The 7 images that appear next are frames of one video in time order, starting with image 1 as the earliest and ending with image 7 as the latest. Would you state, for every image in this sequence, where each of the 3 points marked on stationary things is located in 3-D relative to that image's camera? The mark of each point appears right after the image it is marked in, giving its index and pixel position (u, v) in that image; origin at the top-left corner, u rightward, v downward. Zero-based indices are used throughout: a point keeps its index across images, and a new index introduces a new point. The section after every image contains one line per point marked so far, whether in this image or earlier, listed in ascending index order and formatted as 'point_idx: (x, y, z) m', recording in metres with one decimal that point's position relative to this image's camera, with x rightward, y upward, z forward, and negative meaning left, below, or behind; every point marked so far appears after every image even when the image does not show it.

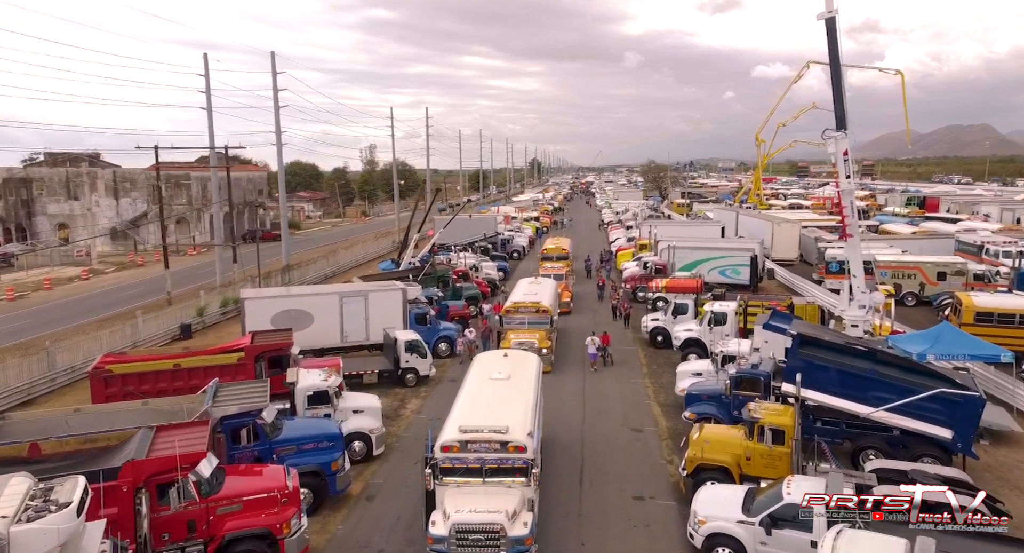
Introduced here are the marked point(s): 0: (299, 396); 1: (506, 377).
0: (-5.0, -2.8, +16.5) m
1: (-0.1, -2.3, +16.2) m
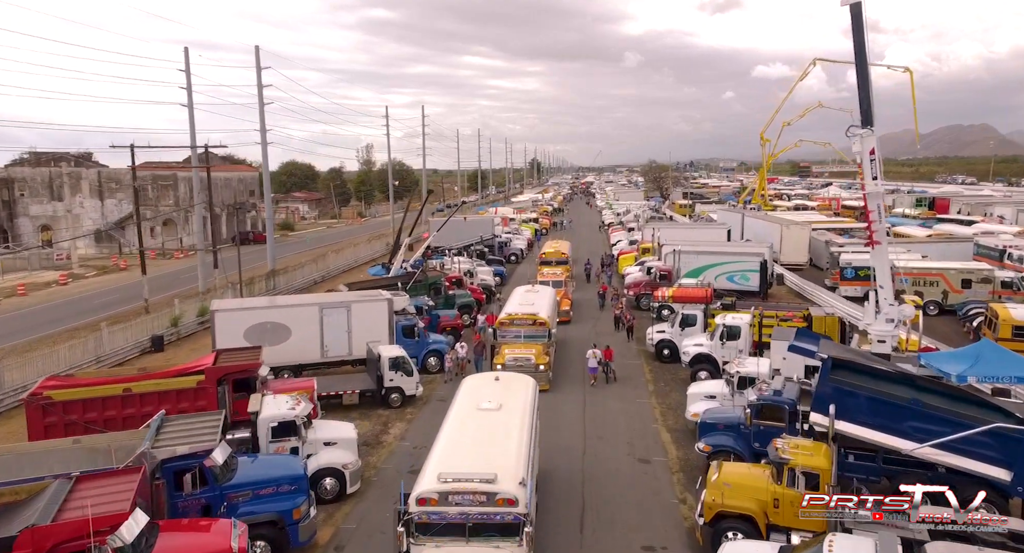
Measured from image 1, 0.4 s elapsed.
0: (-5.1, -3.1, +14.5) m
1: (-0.3, -2.6, +14.2) m
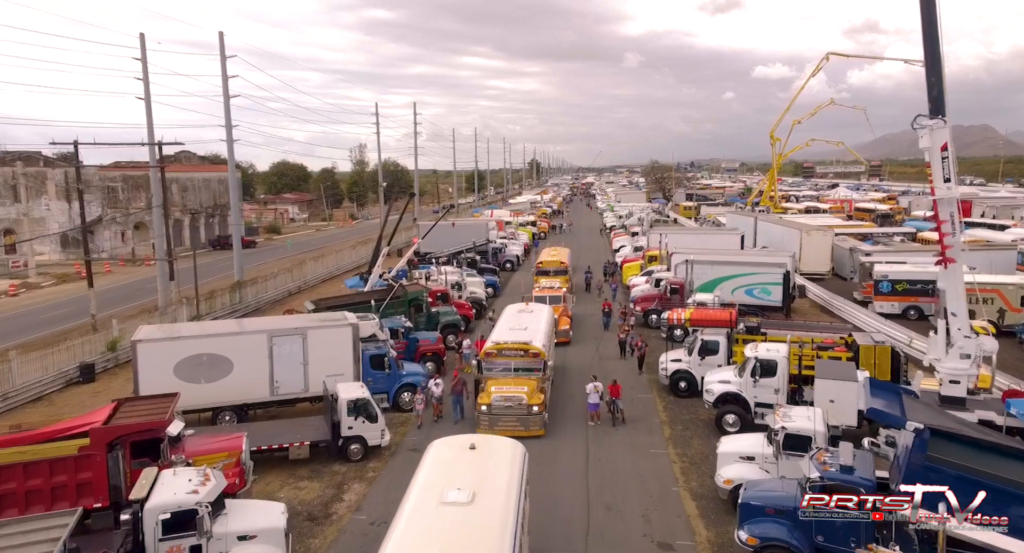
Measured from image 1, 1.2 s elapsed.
0: (-5.5, -3.7, +10.7) m
1: (-0.6, -3.2, +10.4) m
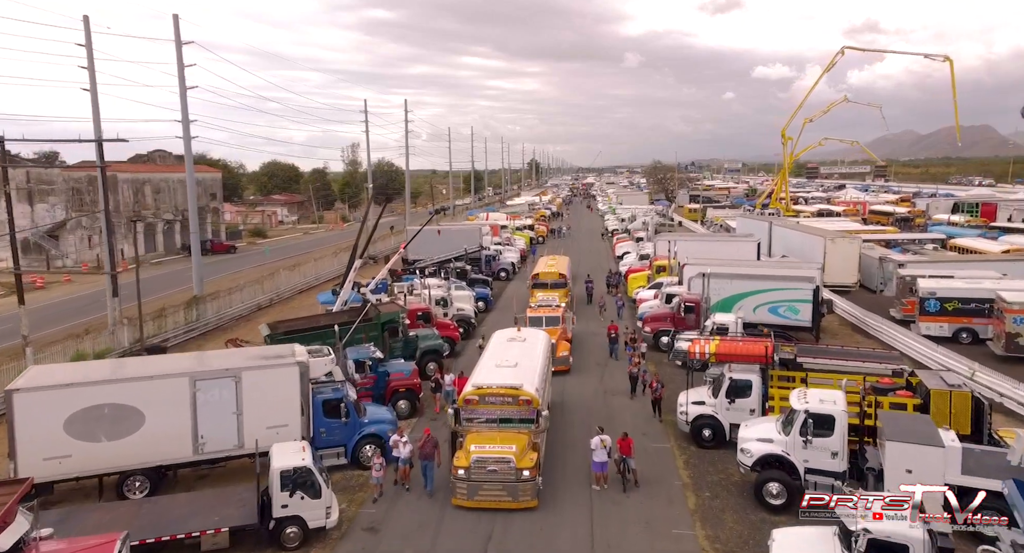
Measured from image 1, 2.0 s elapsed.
0: (-5.8, -4.3, +6.8) m
1: (-1.0, -3.8, +6.5) m
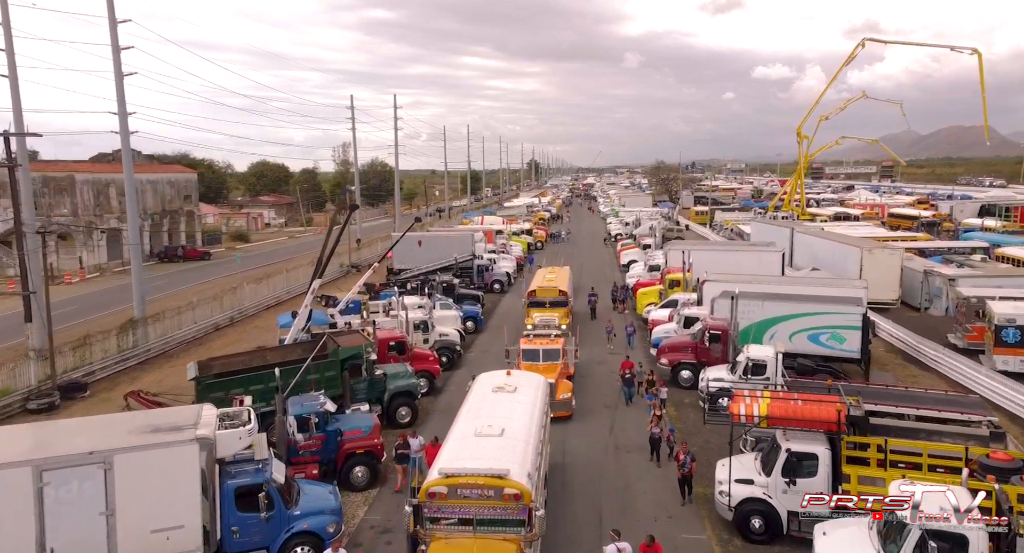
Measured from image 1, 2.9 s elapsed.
0: (-6.1, -5.0, +2.3) m
1: (-1.2, -4.5, +2.0) m
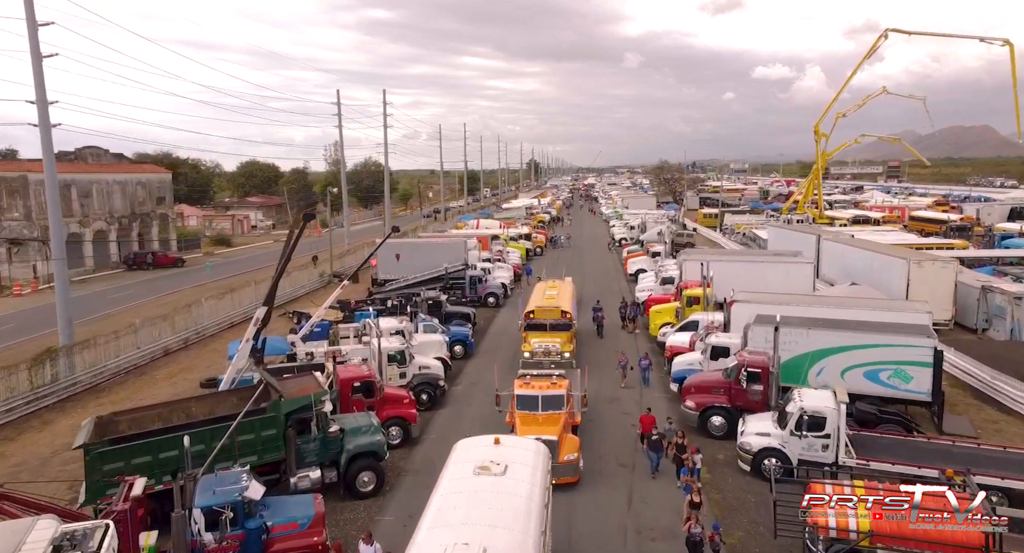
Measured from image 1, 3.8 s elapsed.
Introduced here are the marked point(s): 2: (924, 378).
0: (-6.3, -5.6, -1.9) m
1: (-1.4, -5.2, -2.2) m
2: (+11.1, -2.7, +19.0) m
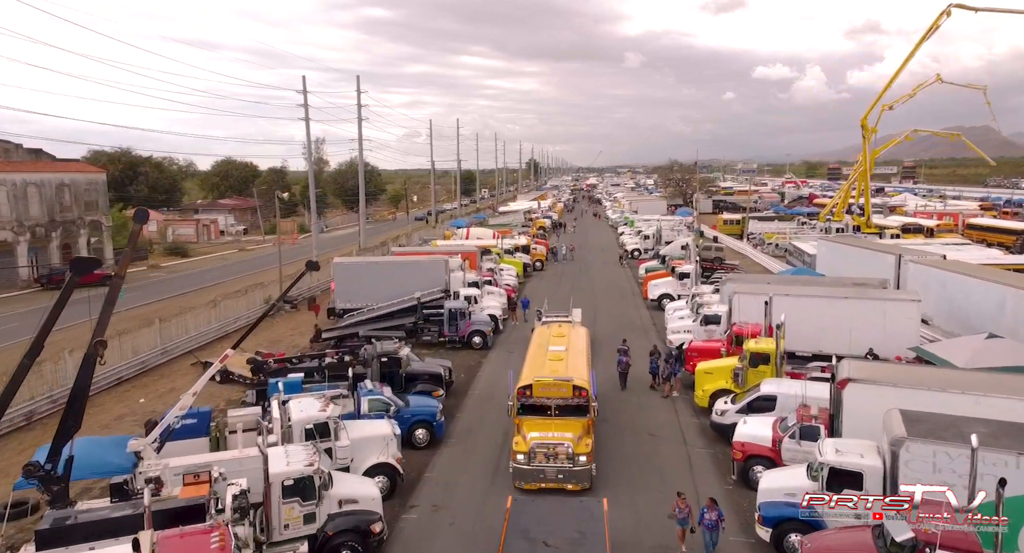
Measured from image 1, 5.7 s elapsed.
0: (-6.6, -7.0, -10.7) m
1: (-1.7, -6.5, -11.0) m
2: (+10.7, -4.0, +10.2) m
